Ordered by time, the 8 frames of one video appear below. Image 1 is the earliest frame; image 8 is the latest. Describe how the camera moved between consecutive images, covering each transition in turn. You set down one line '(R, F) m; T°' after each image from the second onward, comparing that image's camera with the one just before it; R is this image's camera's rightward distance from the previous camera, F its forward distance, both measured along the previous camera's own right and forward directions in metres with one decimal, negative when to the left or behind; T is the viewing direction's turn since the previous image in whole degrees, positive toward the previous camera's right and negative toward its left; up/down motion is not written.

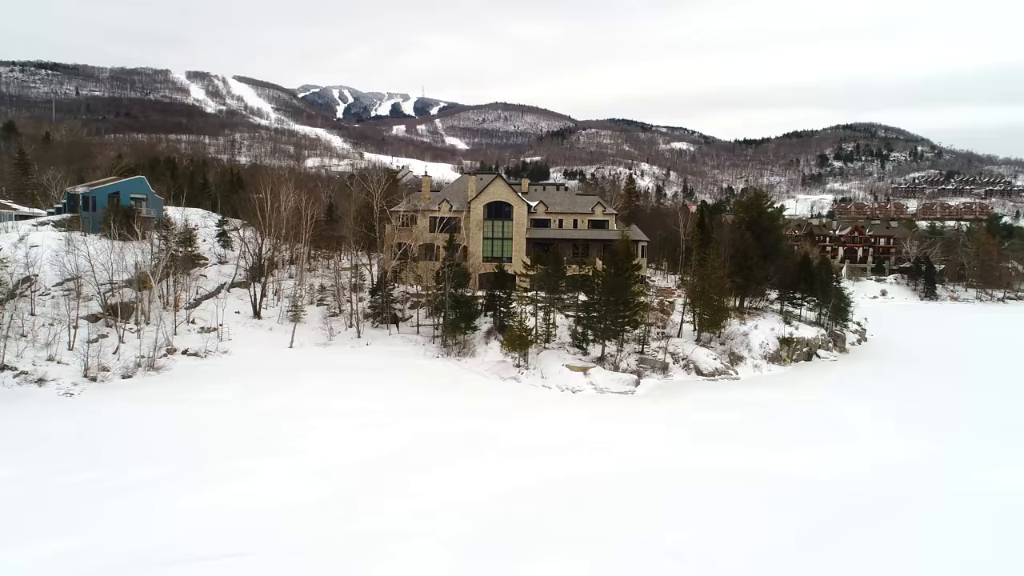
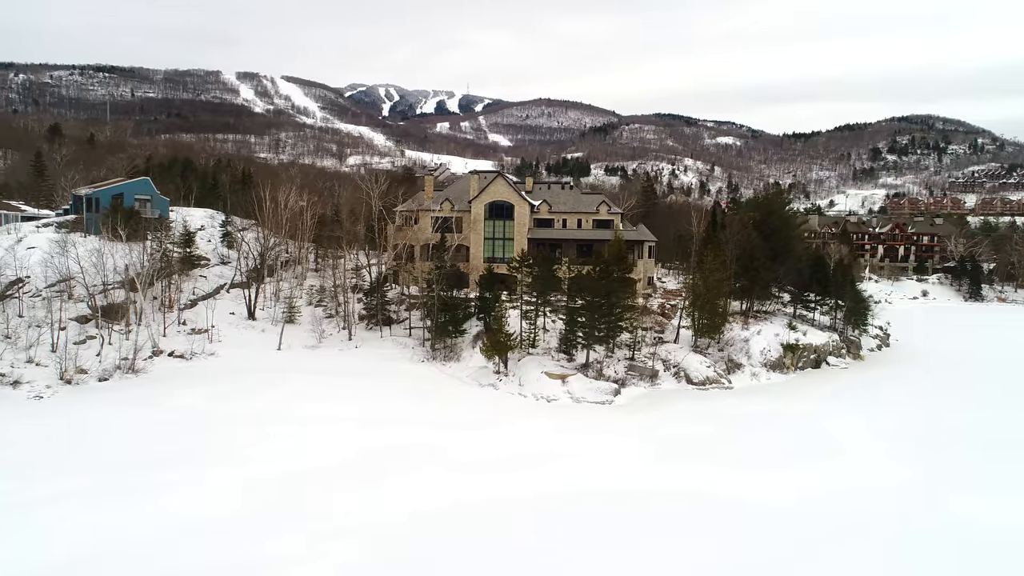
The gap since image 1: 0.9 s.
(+2.8, +1.1) m; -4°
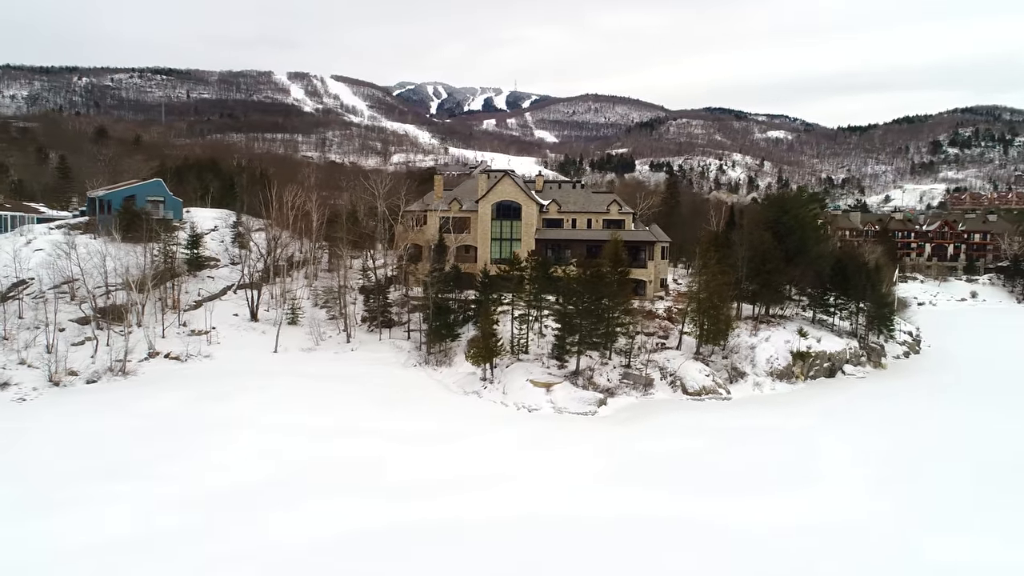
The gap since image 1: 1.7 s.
(+2.5, +1.1) m; -4°
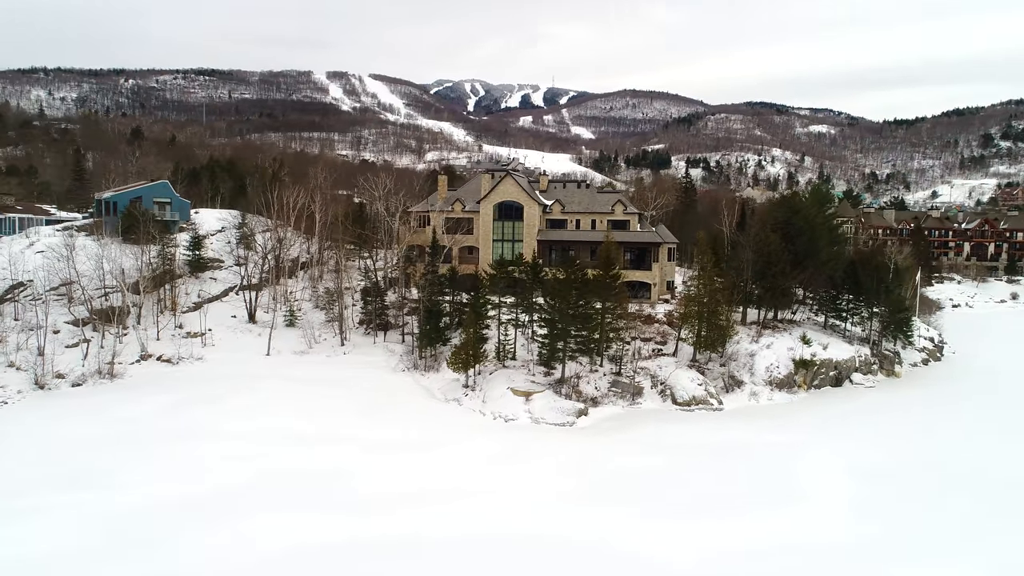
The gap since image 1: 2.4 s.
(+2.2, +0.9) m; -3°
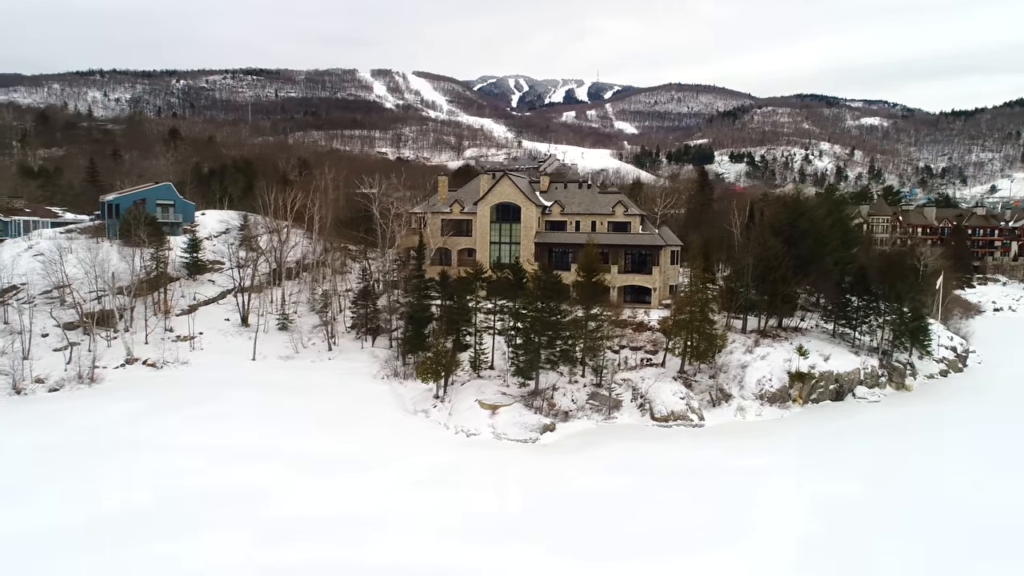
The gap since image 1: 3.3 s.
(+2.8, +1.2) m; -4°
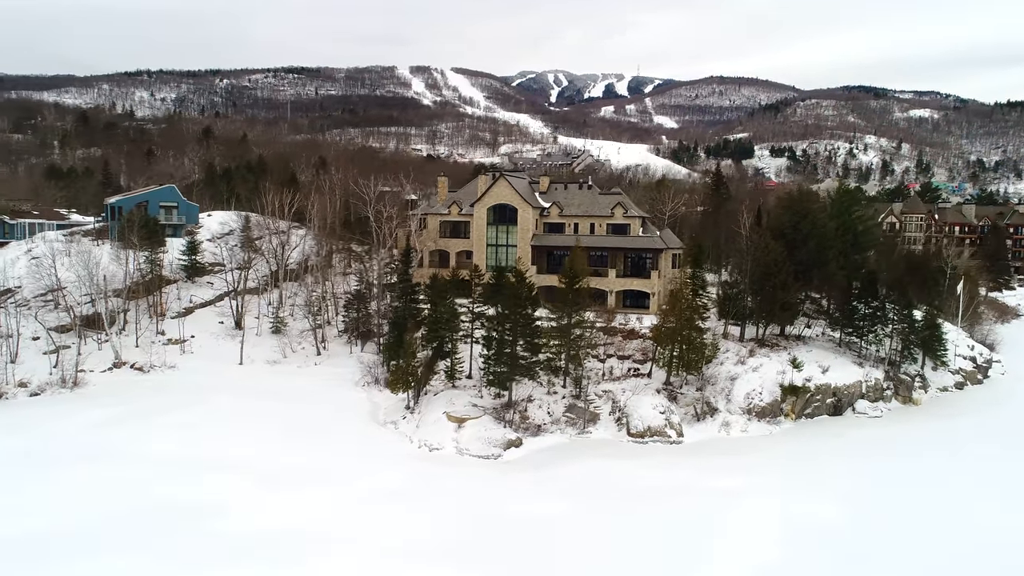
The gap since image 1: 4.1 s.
(+2.5, +1.0) m; -3°
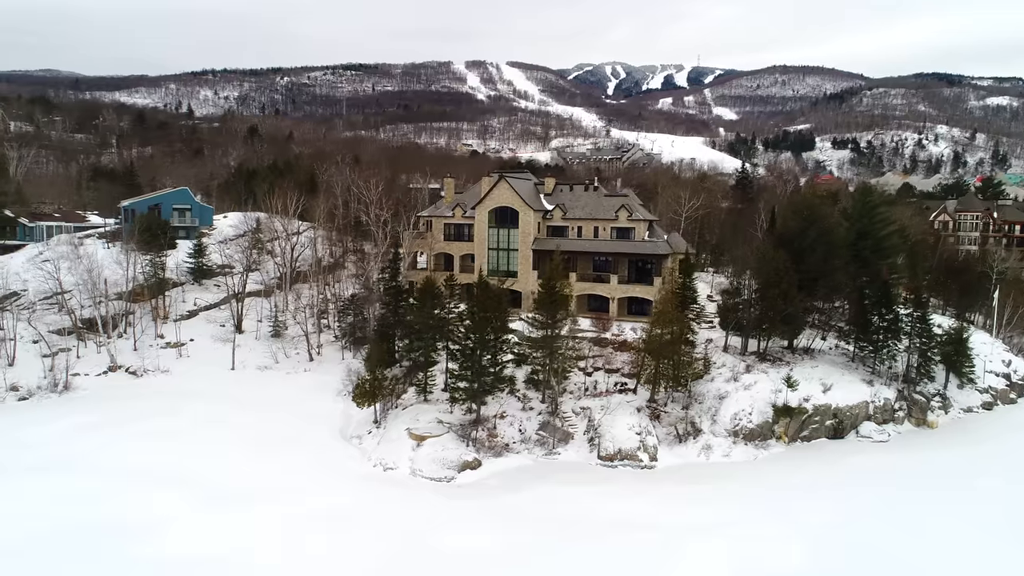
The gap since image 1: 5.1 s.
(+3.1, +1.3) m; -5°
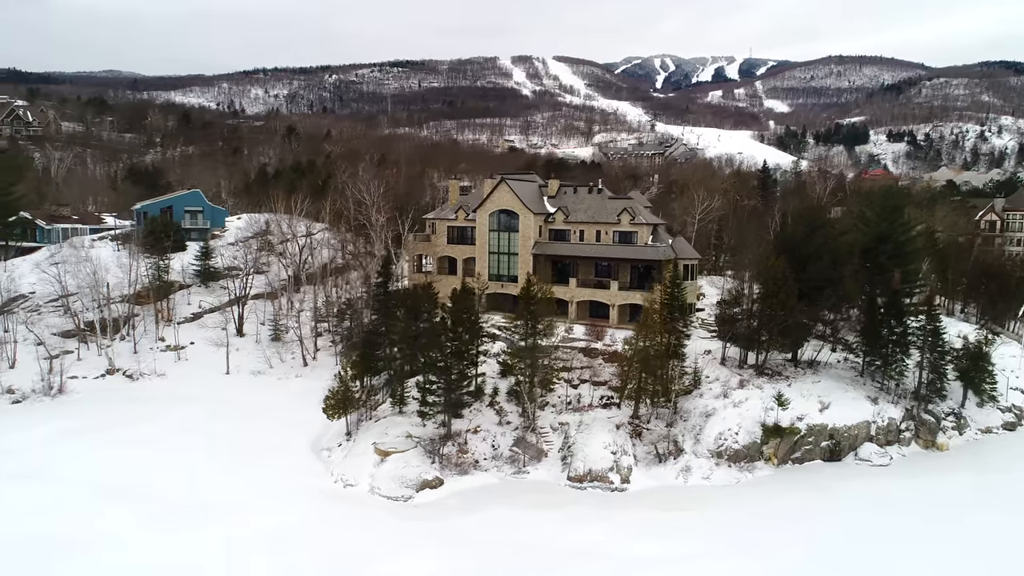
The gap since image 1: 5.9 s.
(+2.5, +1.0) m; -4°
